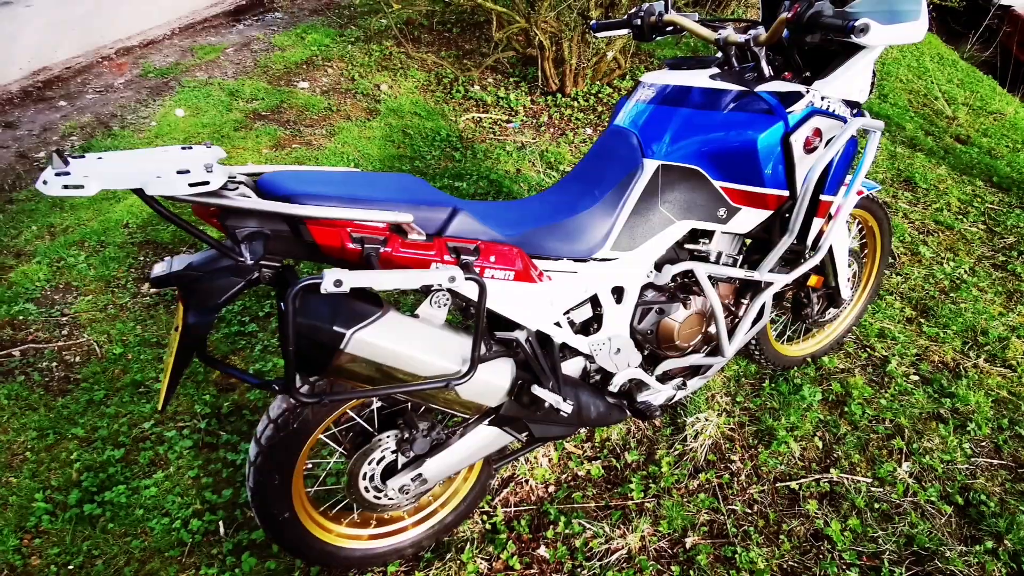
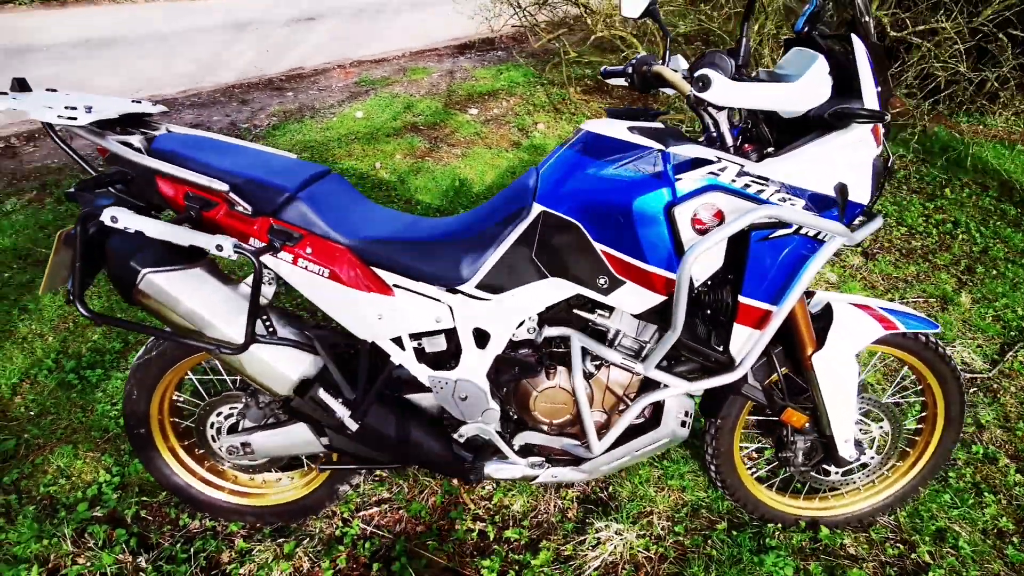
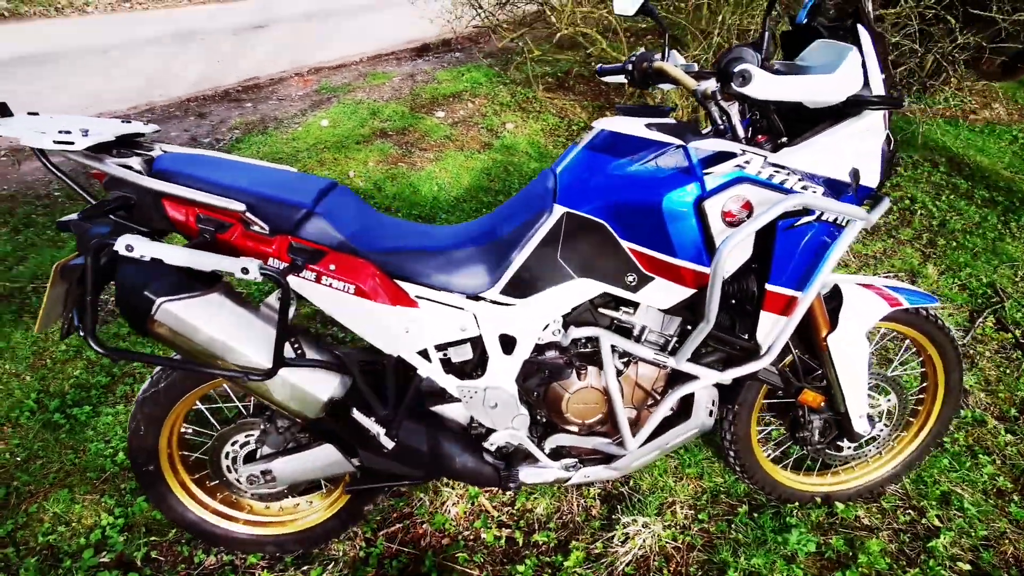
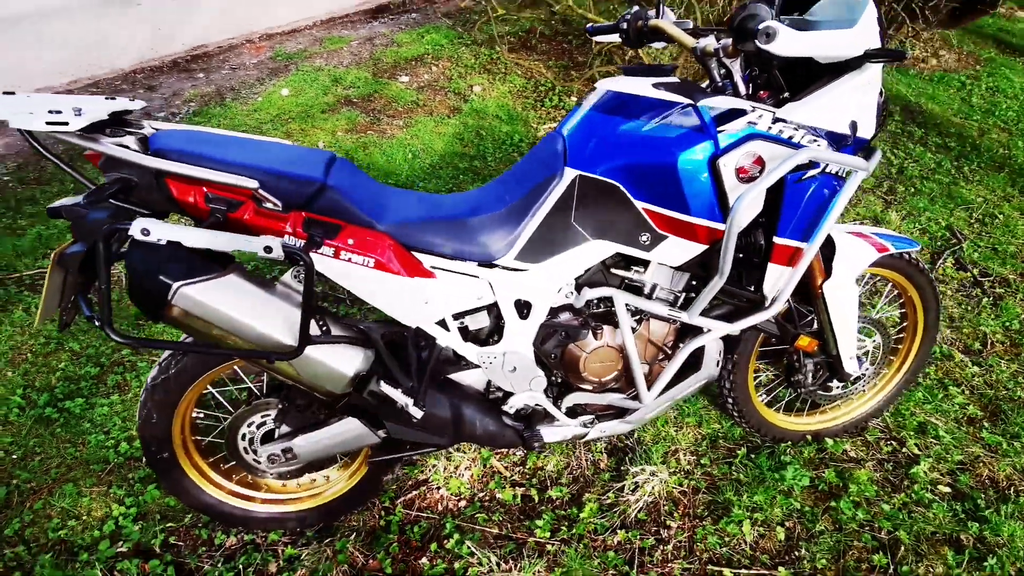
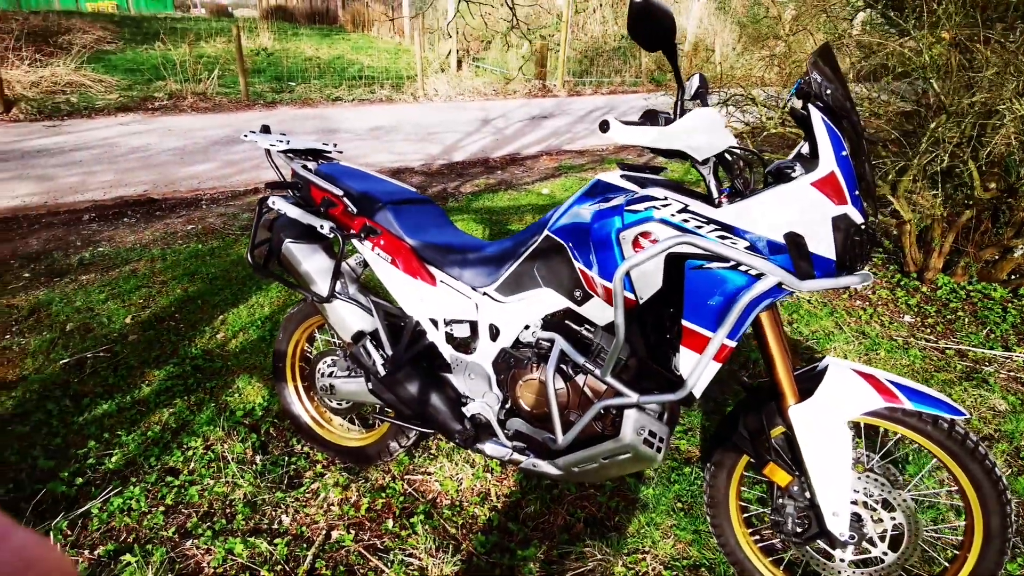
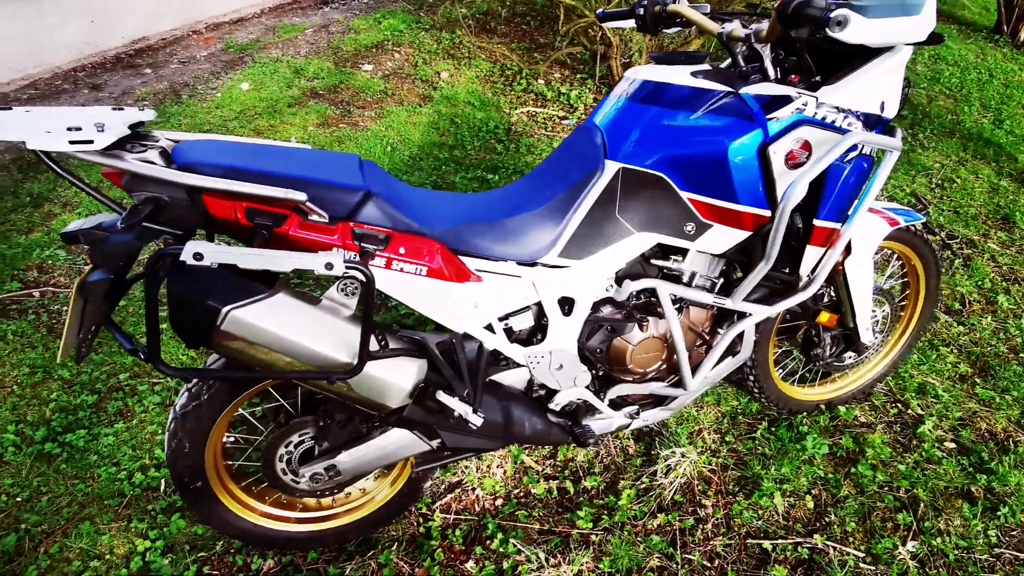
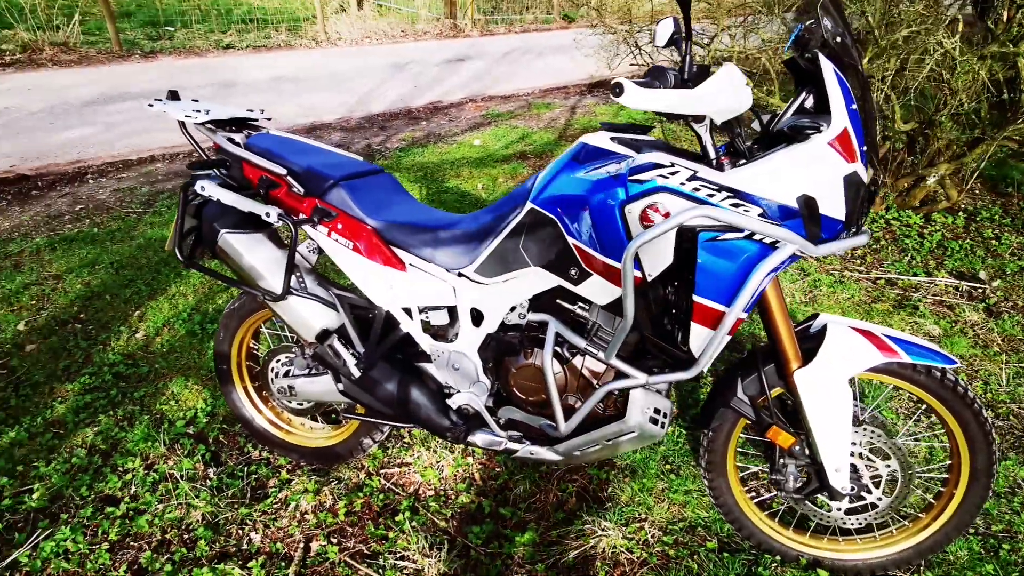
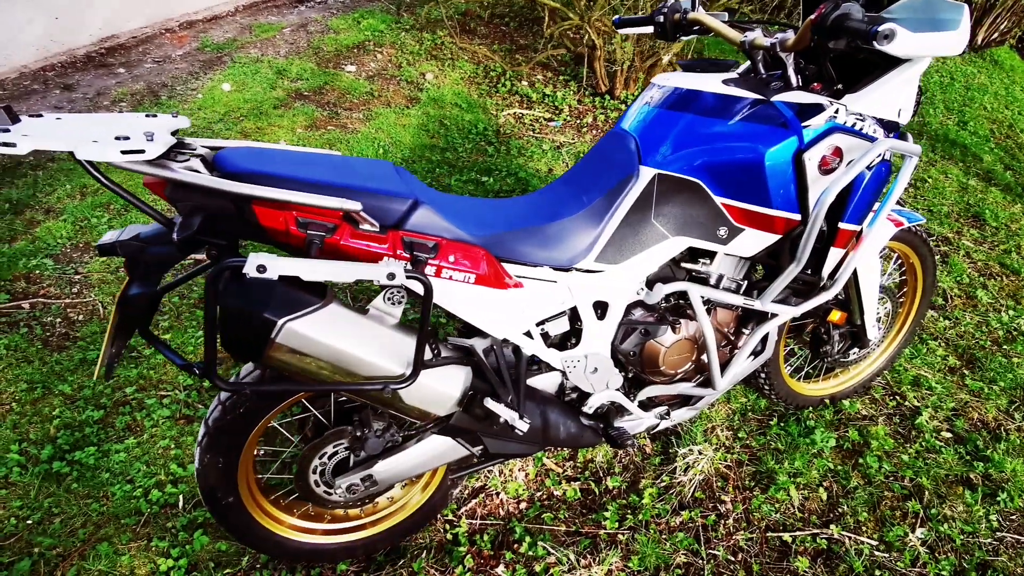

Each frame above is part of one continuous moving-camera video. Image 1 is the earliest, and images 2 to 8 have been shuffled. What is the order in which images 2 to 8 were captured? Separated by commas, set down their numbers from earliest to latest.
8, 6, 4, 3, 2, 7, 5
